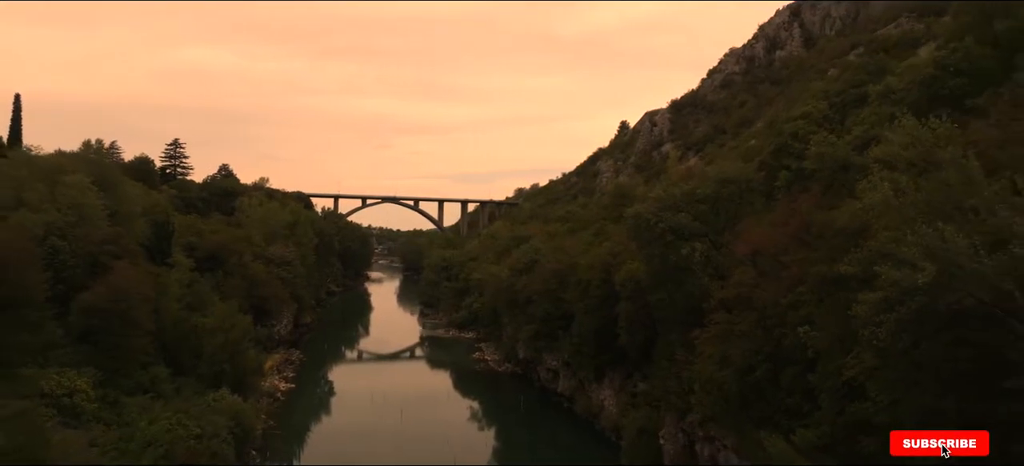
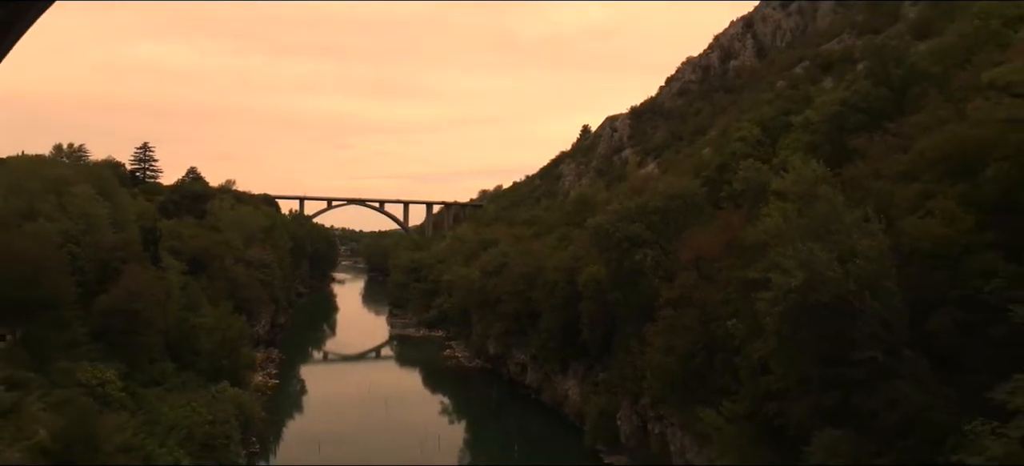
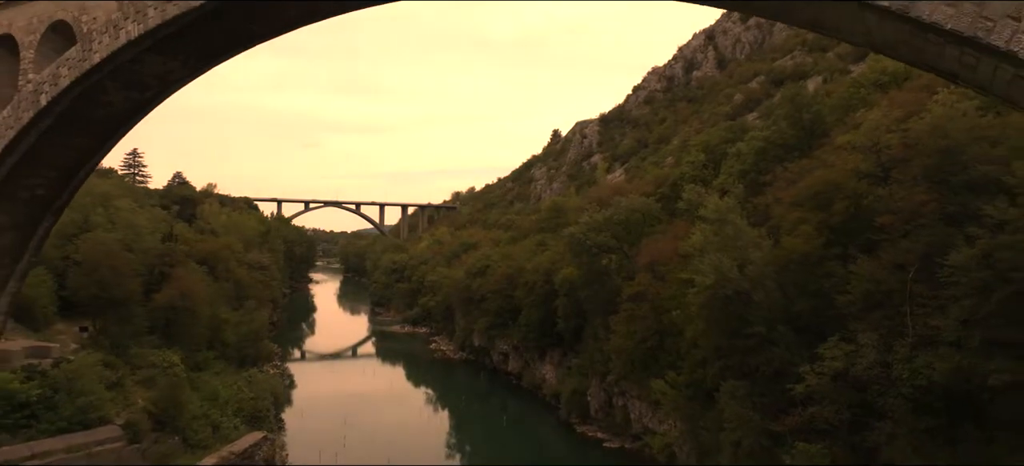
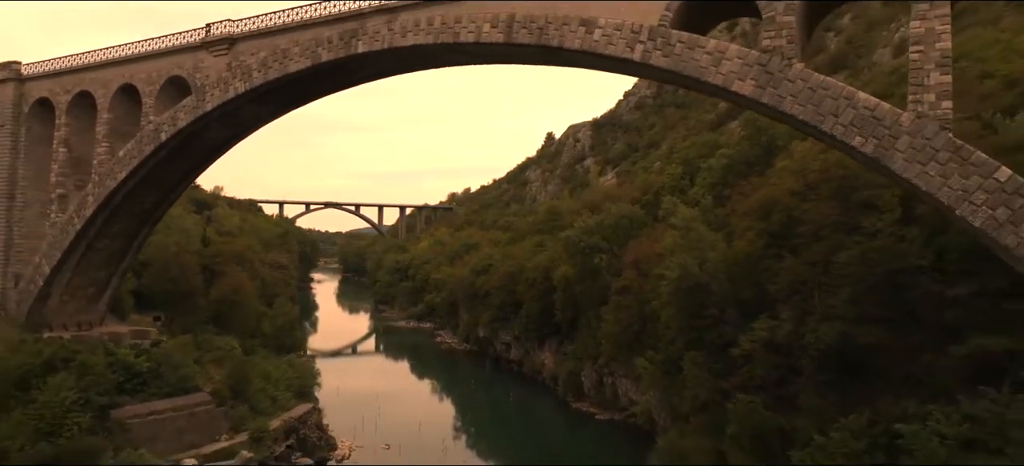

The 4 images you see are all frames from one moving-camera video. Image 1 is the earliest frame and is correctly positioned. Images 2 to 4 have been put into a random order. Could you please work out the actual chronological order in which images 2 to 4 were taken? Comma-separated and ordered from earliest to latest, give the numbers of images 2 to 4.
2, 3, 4
